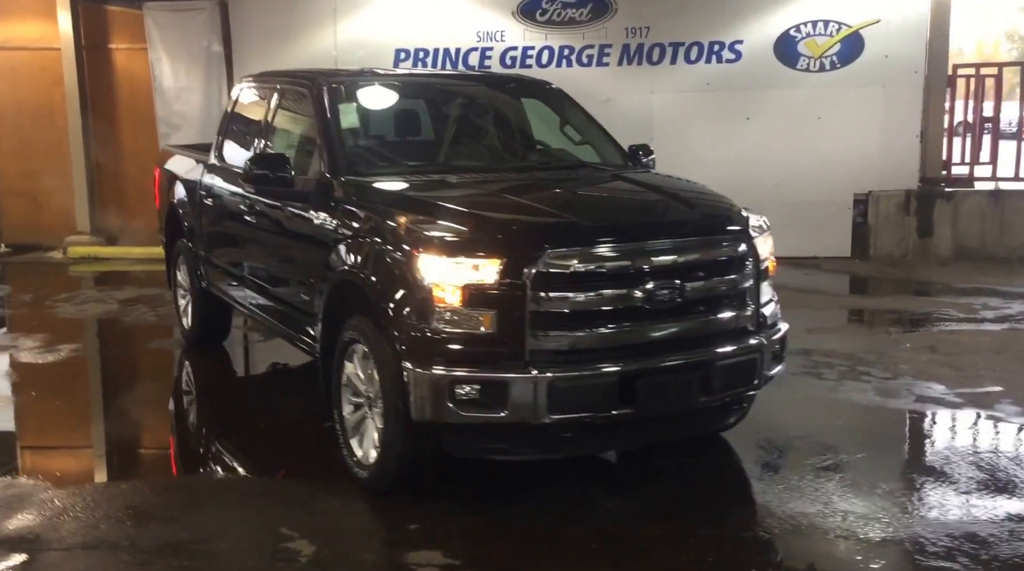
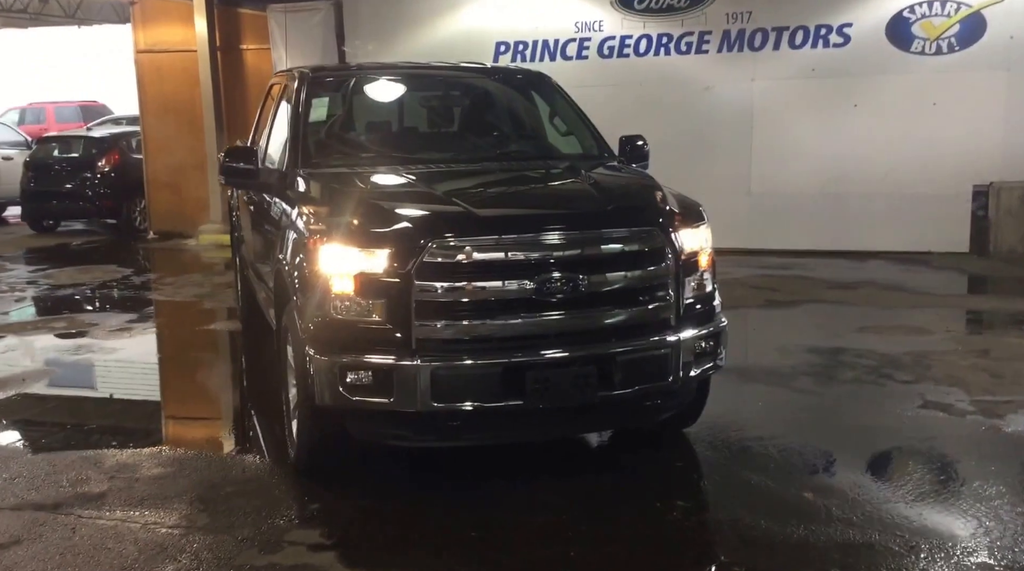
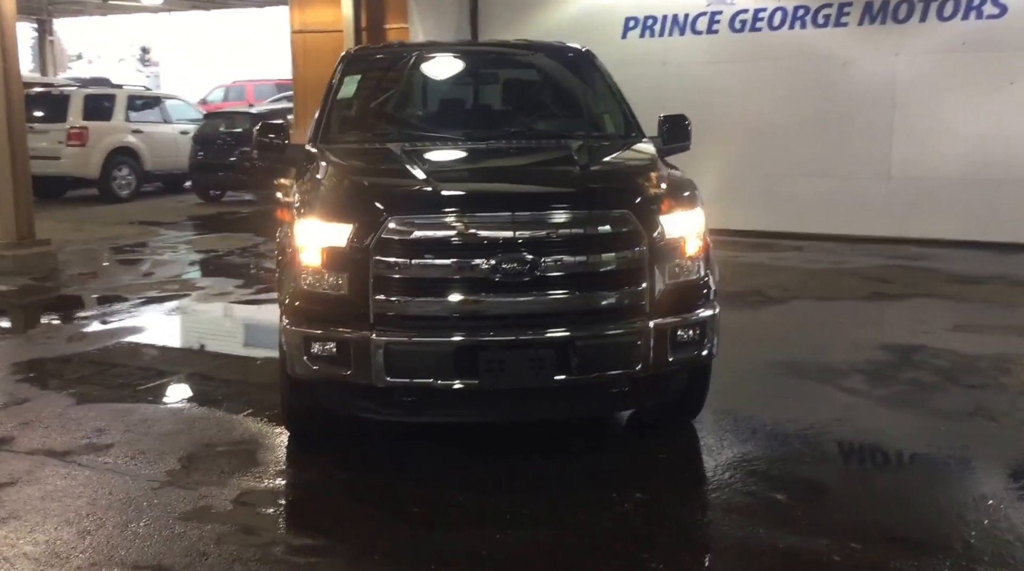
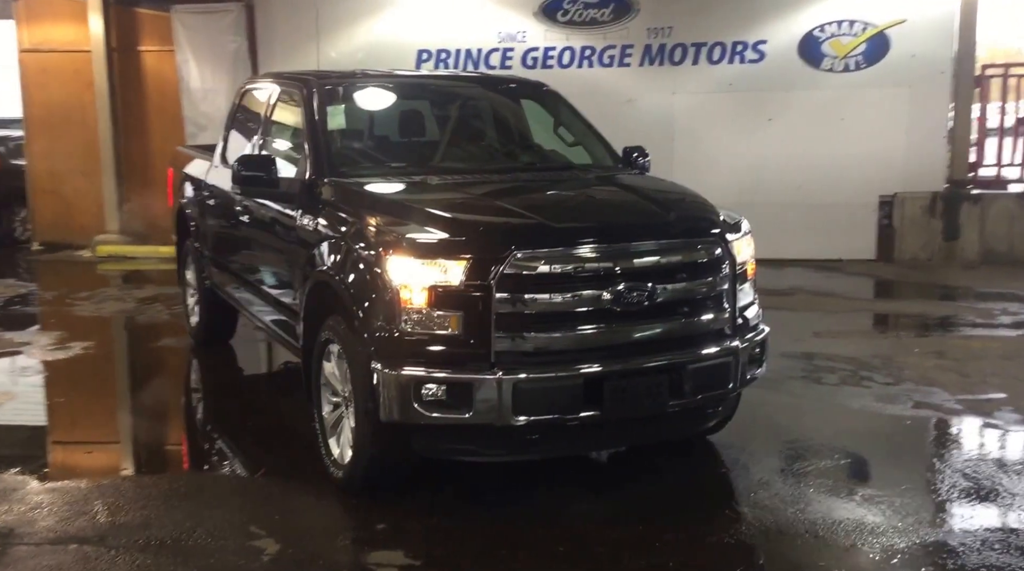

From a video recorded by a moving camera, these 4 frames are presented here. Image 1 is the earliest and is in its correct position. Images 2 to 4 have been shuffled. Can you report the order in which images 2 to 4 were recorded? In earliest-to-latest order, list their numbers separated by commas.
4, 2, 3
